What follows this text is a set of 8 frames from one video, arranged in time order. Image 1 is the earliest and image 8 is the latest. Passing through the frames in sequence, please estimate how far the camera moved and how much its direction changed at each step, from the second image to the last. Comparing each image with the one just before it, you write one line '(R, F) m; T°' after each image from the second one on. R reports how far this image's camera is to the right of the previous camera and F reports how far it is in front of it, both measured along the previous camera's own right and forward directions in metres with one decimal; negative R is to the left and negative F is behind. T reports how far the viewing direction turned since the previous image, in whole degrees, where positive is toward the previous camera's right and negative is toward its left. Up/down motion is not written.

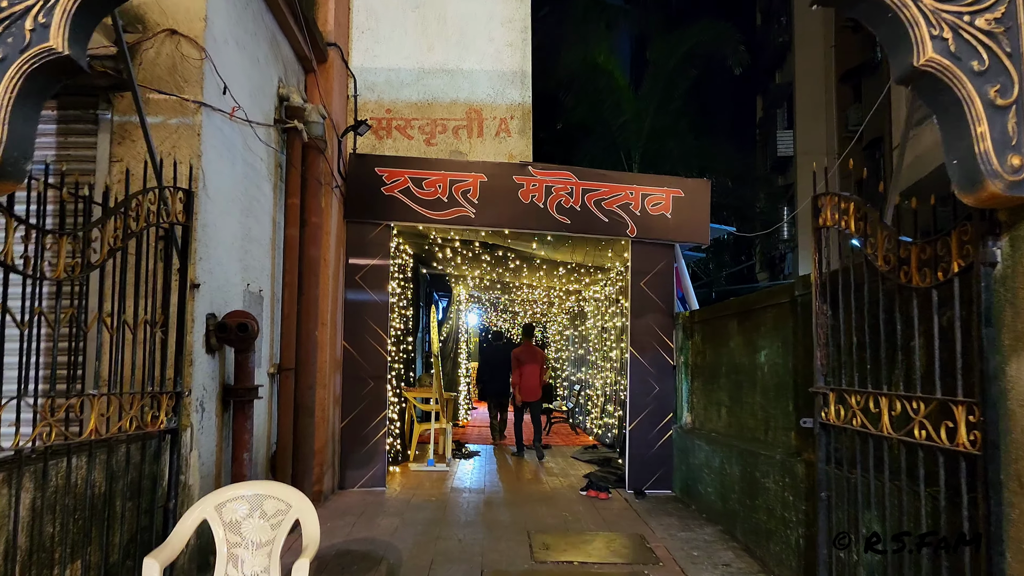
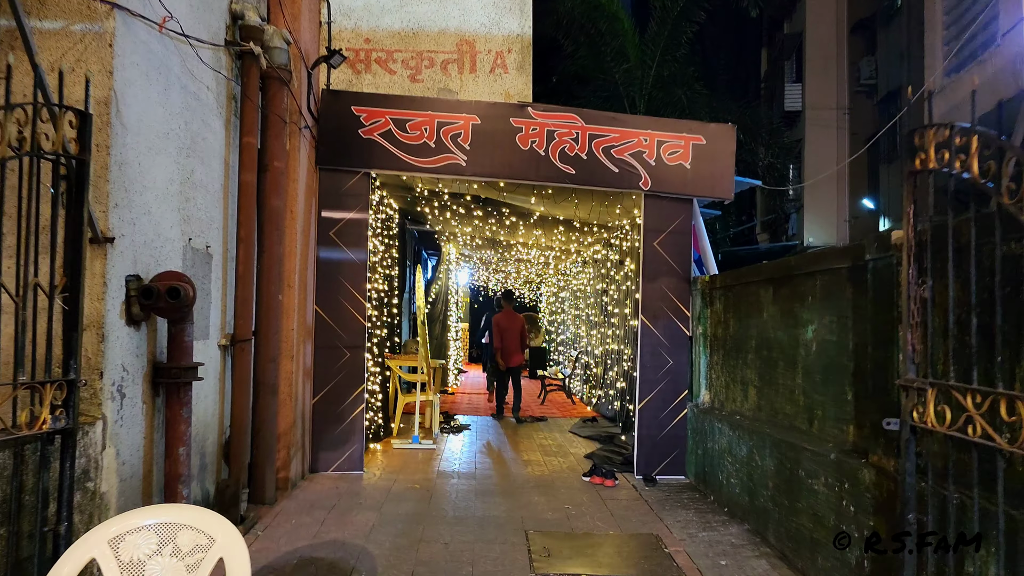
(0.0, +0.7) m; +1°
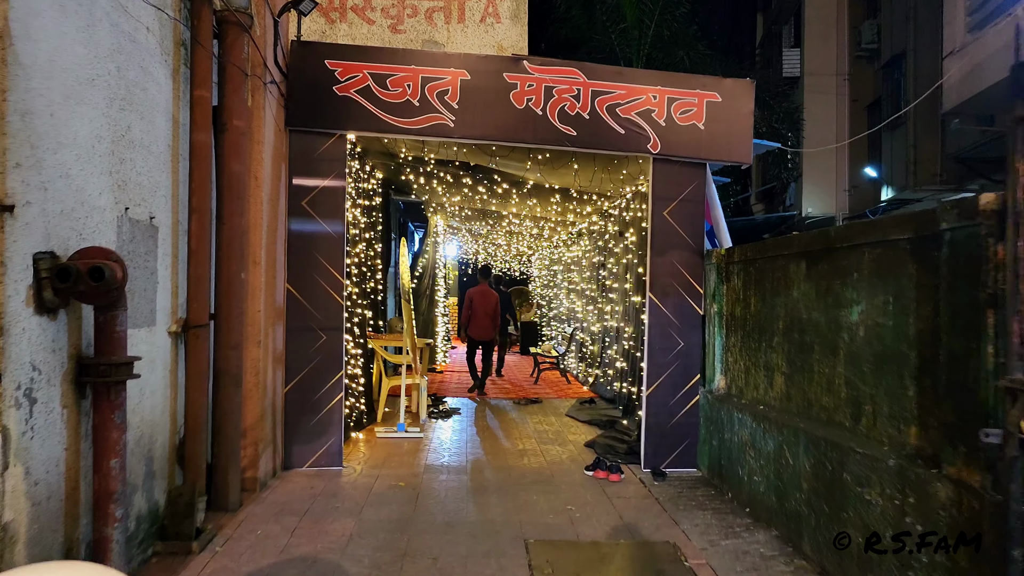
(0.0, +0.5) m; +1°
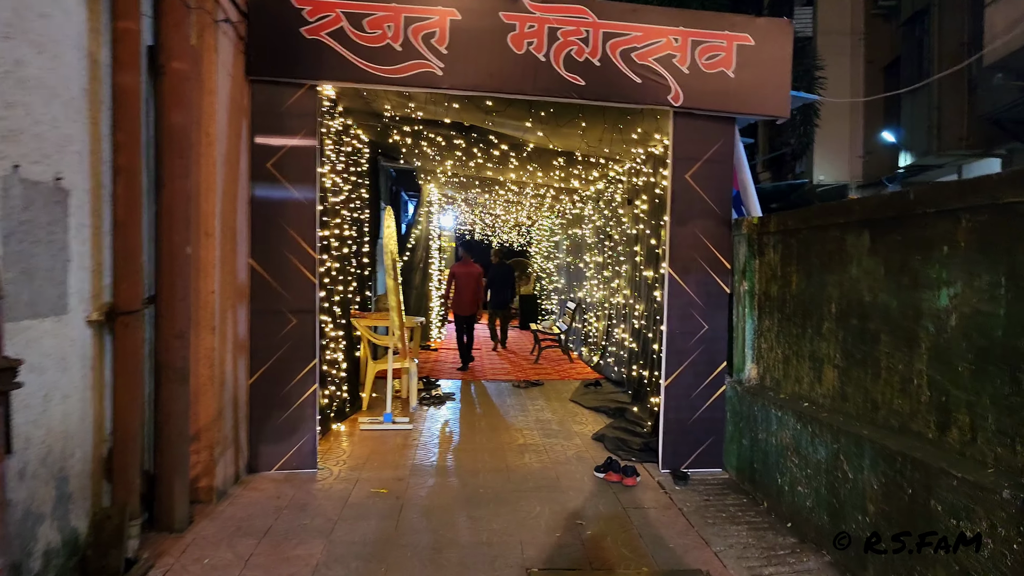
(0.0, +0.6) m; 0°
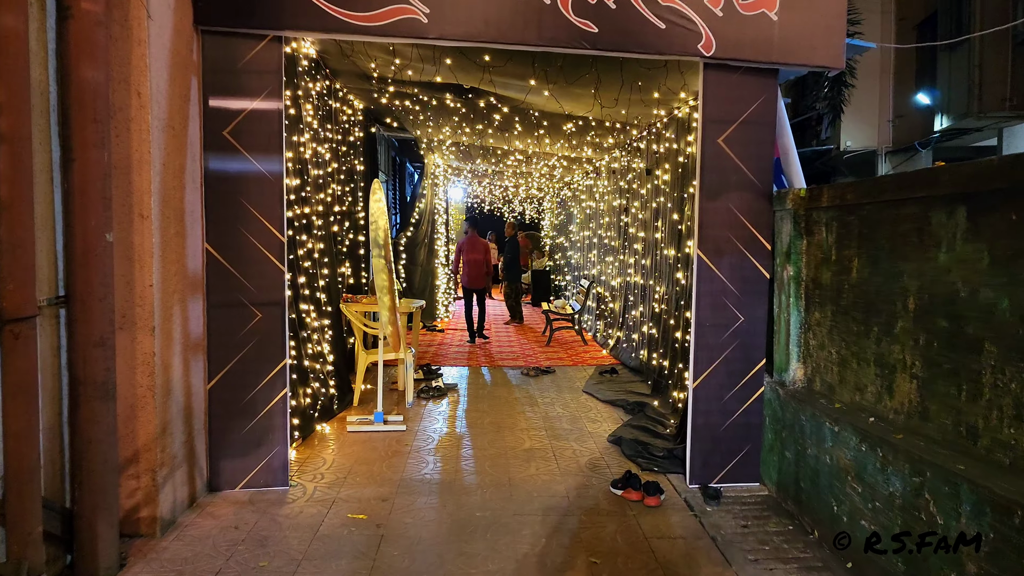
(+0.1, +0.6) m; -1°
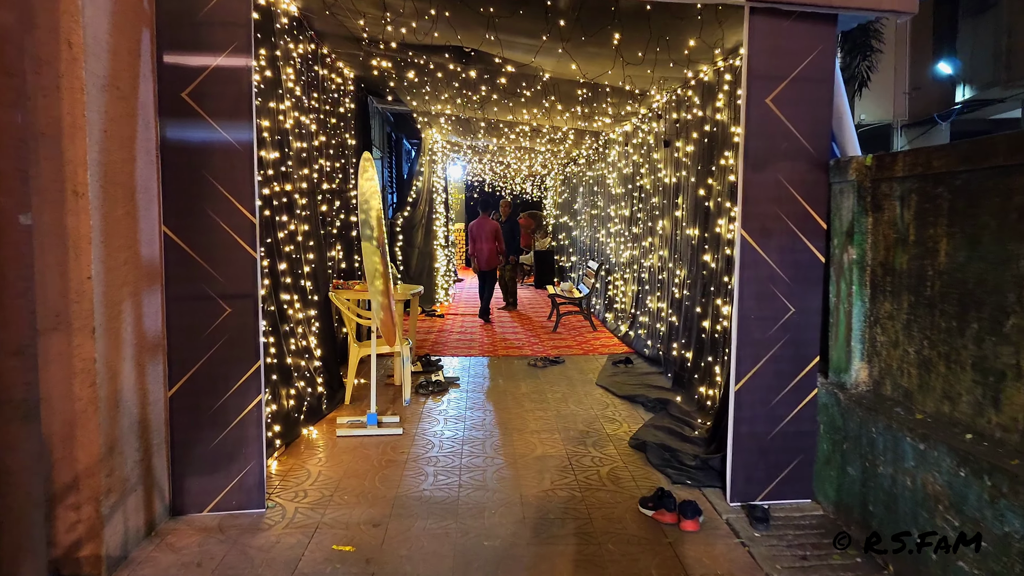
(0.0, +0.5) m; 0°
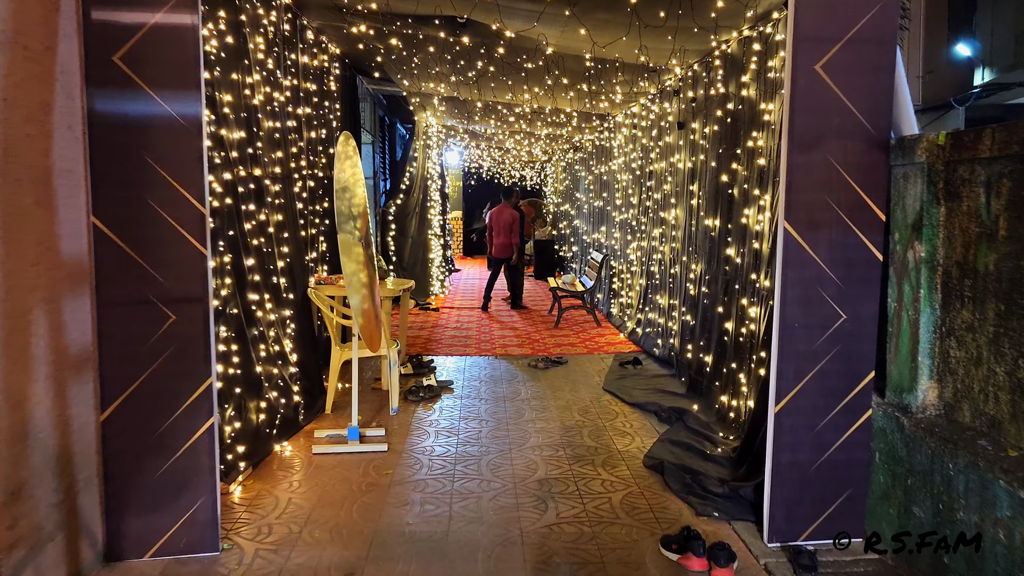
(0.0, +0.4) m; 0°
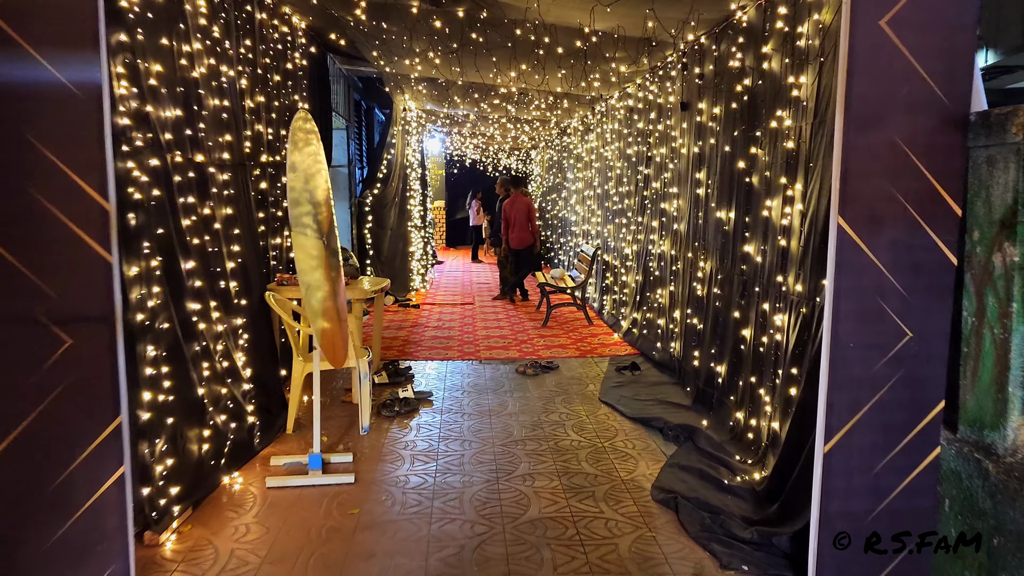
(0.0, +0.5) m; +1°
